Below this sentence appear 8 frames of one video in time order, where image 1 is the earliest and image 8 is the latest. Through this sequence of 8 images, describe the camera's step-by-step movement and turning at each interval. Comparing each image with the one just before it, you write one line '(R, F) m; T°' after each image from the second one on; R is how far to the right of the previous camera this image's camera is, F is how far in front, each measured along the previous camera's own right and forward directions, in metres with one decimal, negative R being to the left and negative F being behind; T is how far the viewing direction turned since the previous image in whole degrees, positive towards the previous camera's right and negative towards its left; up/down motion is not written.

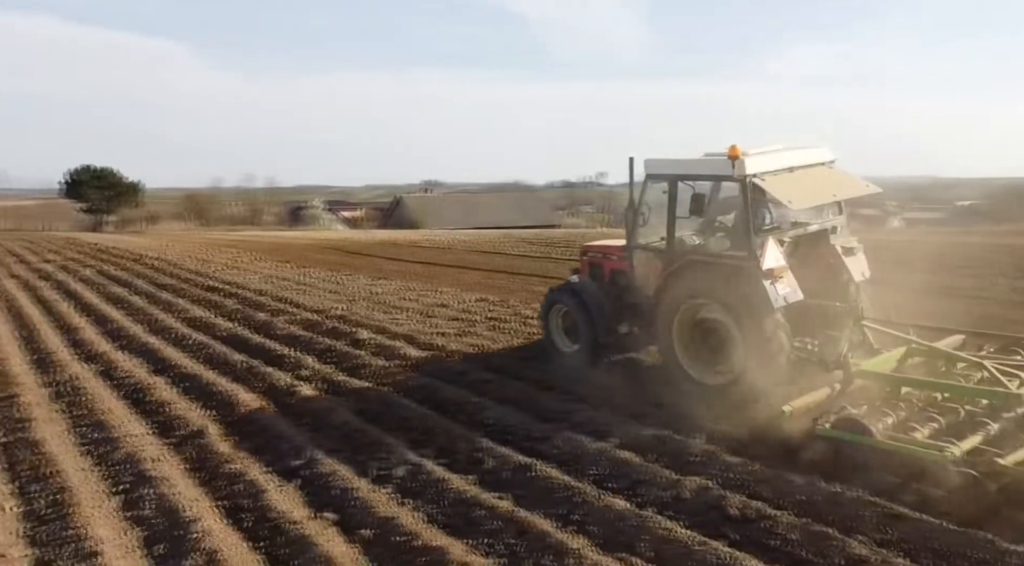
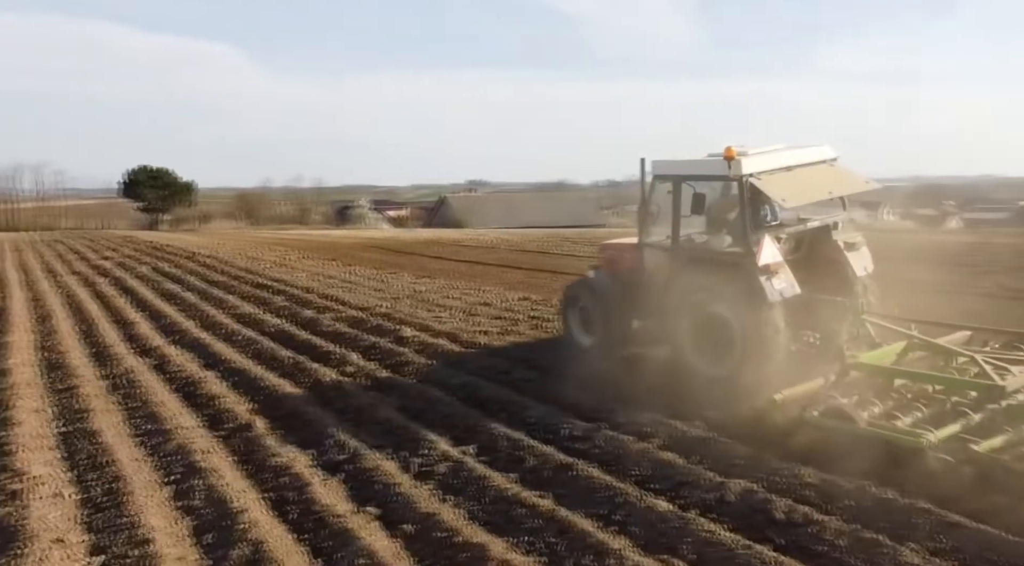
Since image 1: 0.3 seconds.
(0.0, 0.0) m; -3°
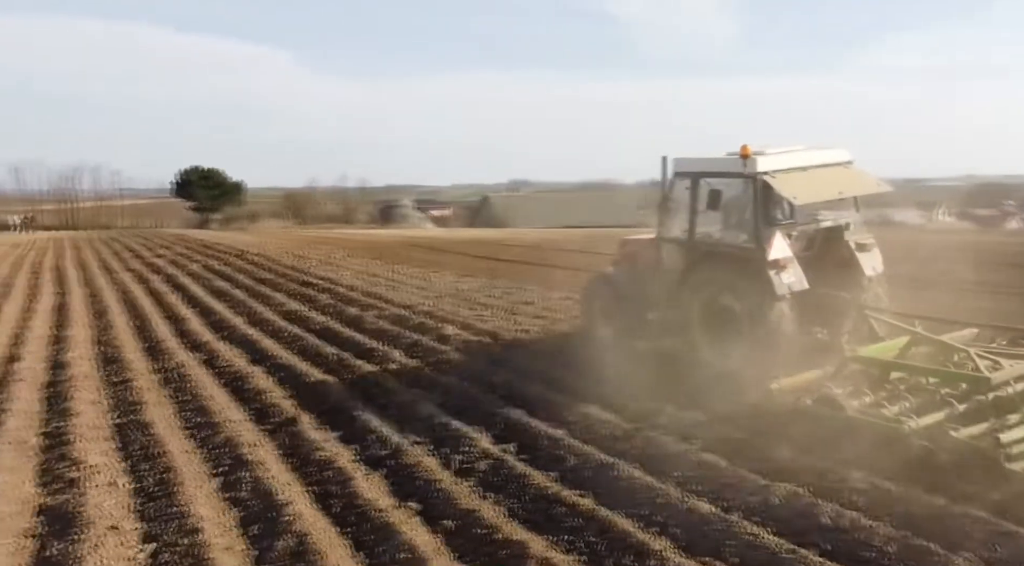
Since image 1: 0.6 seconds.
(0.0, 0.0) m; -3°
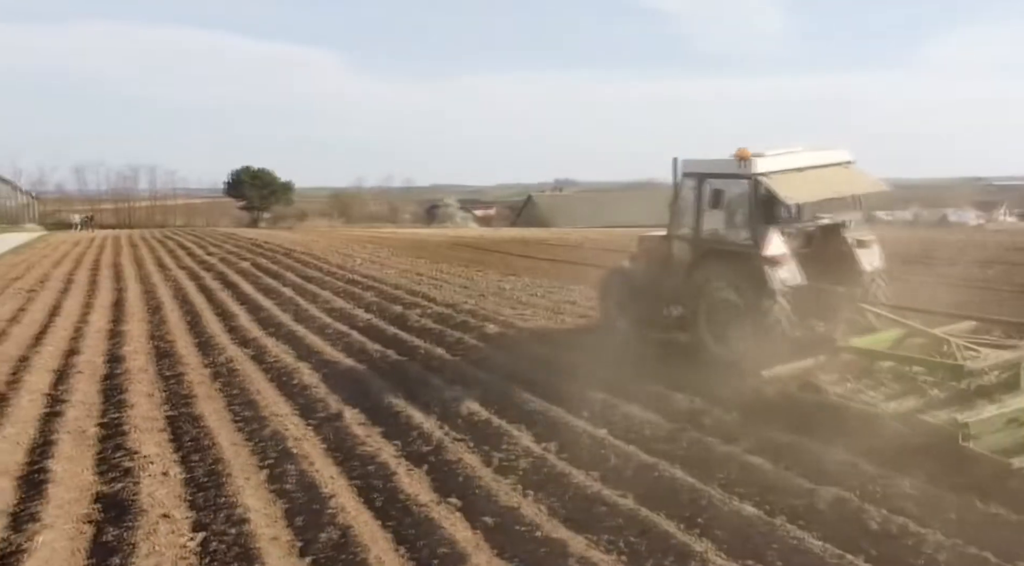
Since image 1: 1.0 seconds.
(0.0, 0.0) m; -3°
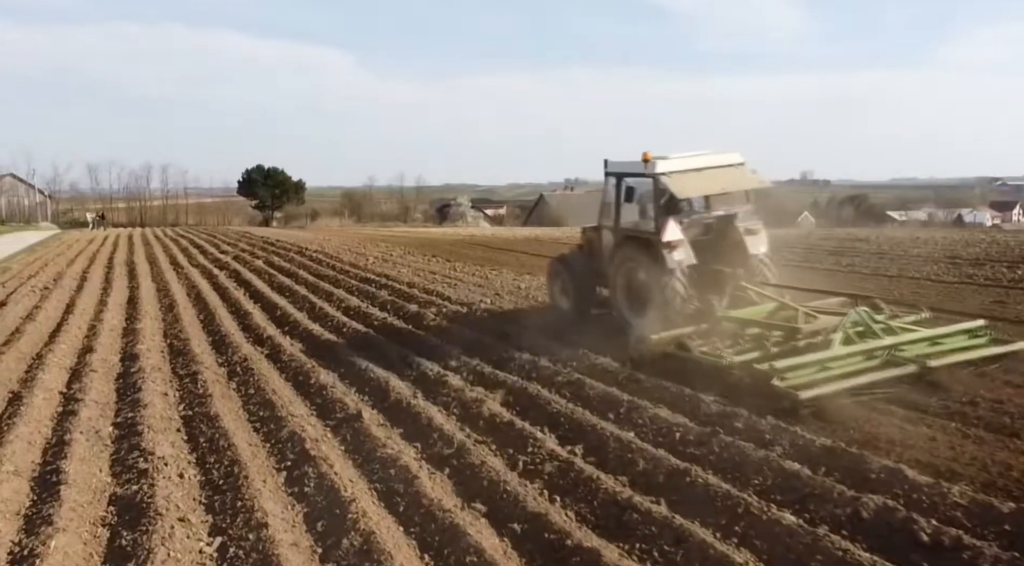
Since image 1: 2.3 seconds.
(-0.1, +0.2) m; -1°
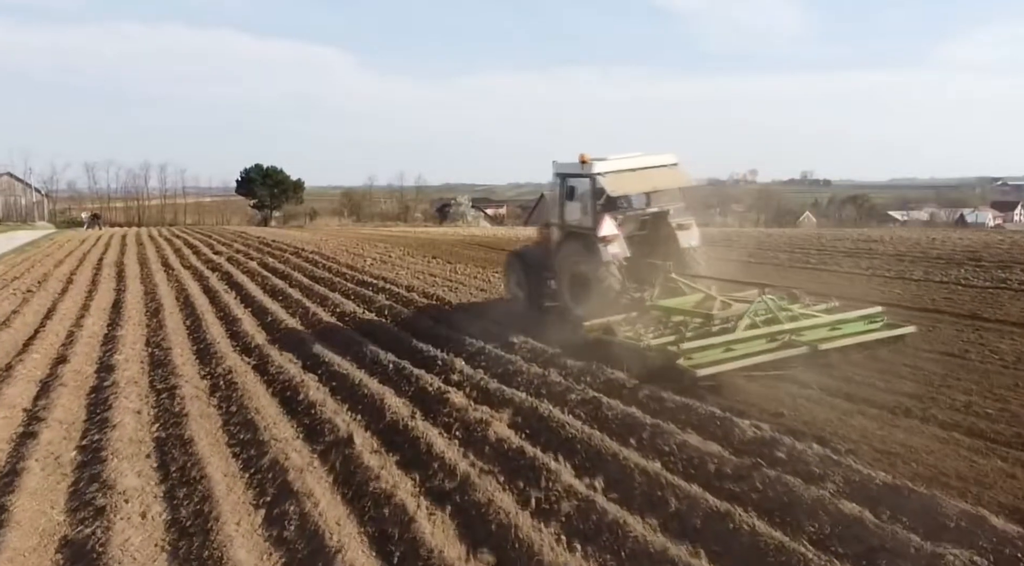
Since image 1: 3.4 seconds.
(-0.1, +0.6) m; 0°
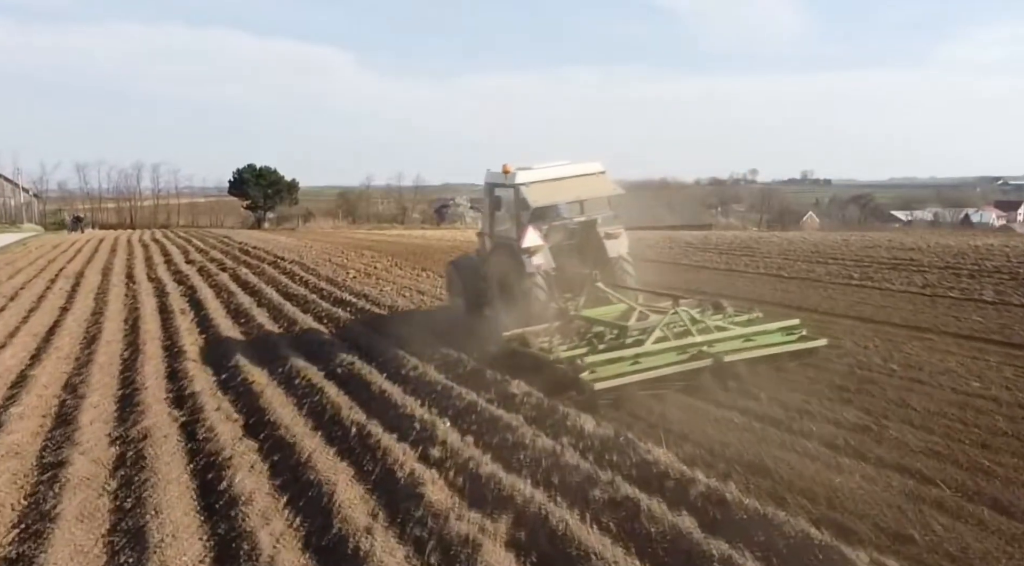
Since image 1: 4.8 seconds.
(0.0, +1.7) m; 0°
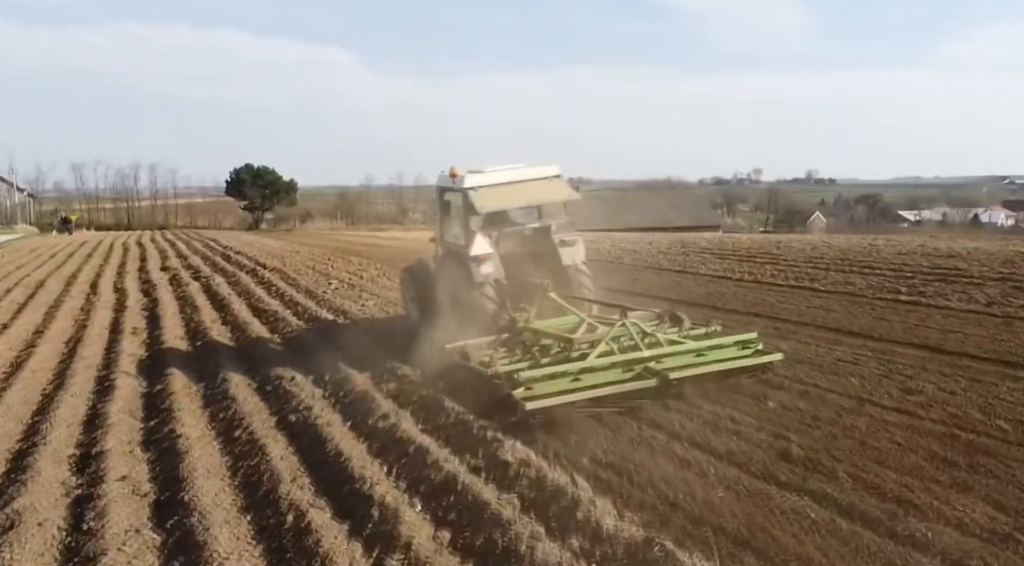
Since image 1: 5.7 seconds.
(+0.1, +1.5) m; 0°
